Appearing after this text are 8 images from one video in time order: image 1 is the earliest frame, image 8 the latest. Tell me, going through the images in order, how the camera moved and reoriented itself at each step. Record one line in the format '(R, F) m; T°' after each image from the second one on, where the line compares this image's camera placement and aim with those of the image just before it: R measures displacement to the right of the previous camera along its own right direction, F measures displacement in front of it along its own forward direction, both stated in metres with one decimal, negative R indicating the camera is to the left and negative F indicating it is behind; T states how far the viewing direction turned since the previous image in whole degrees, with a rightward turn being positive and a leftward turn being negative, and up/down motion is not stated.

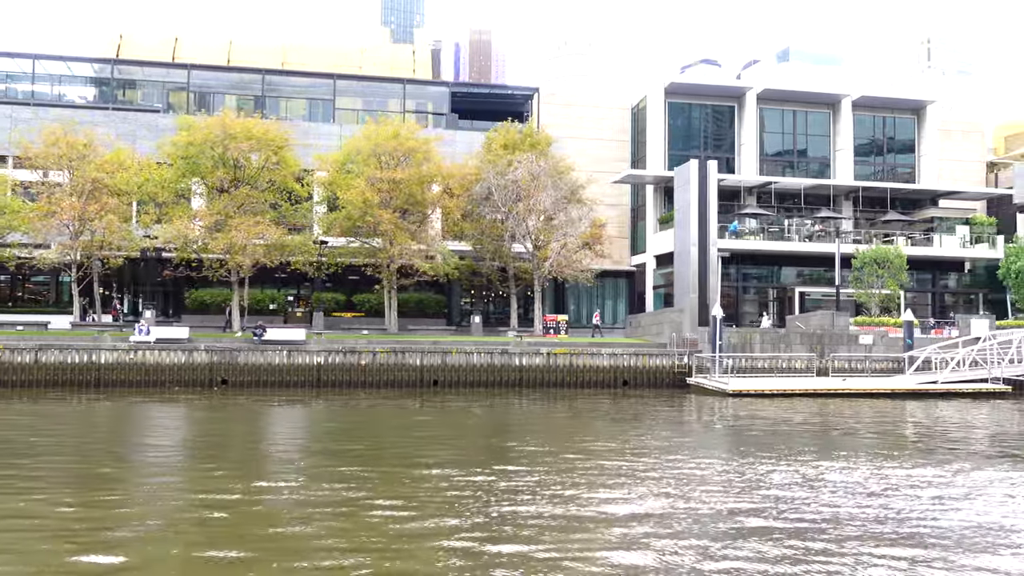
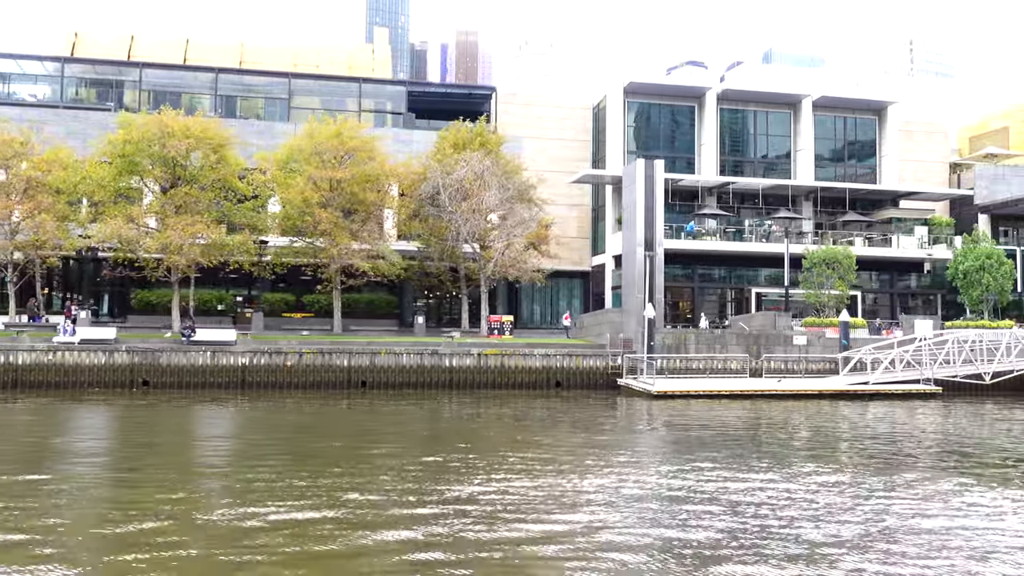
(+2.5, +0.4) m; +1°
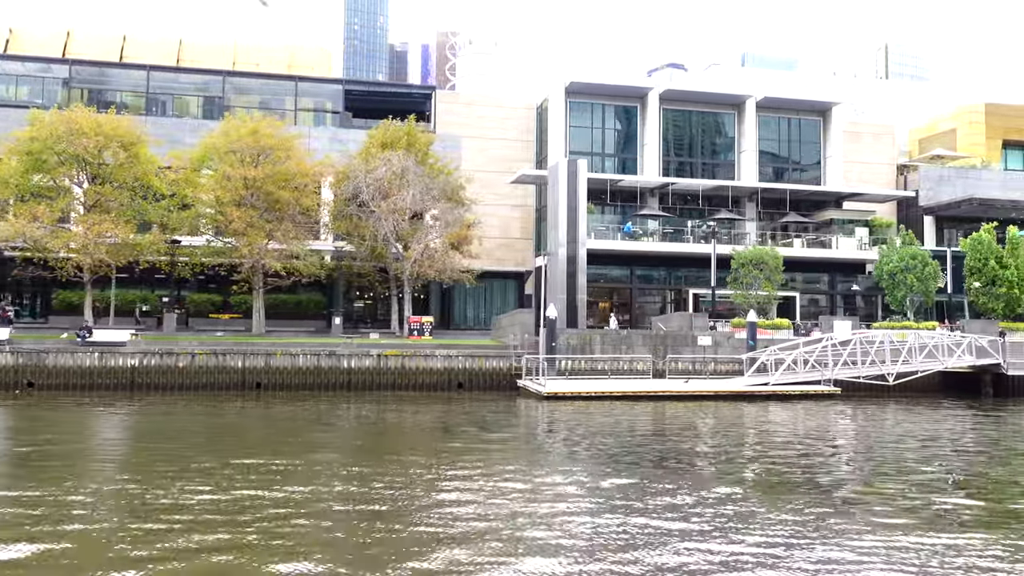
(+3.6, +0.6) m; +1°
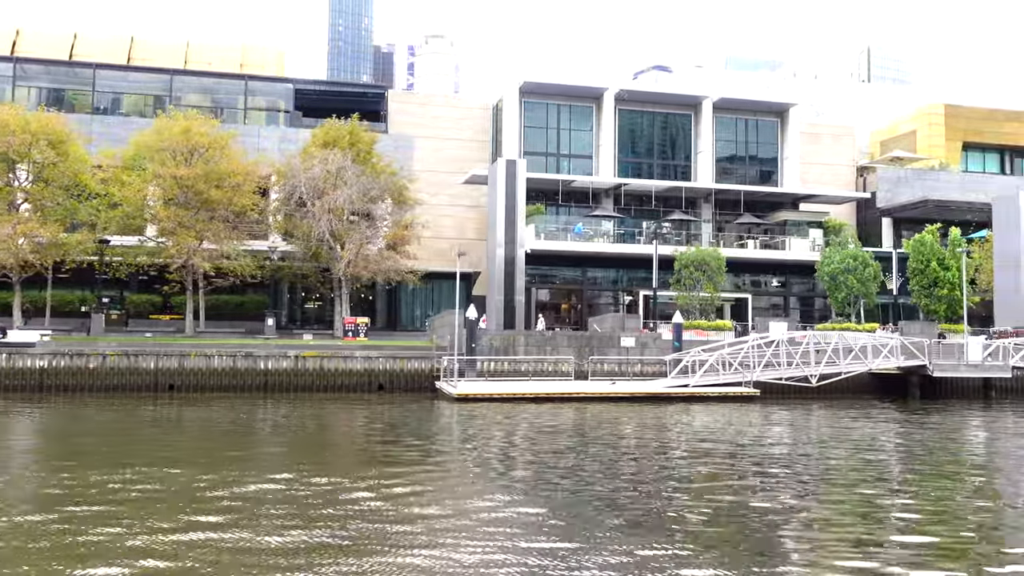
(+2.9, +0.5) m; +1°
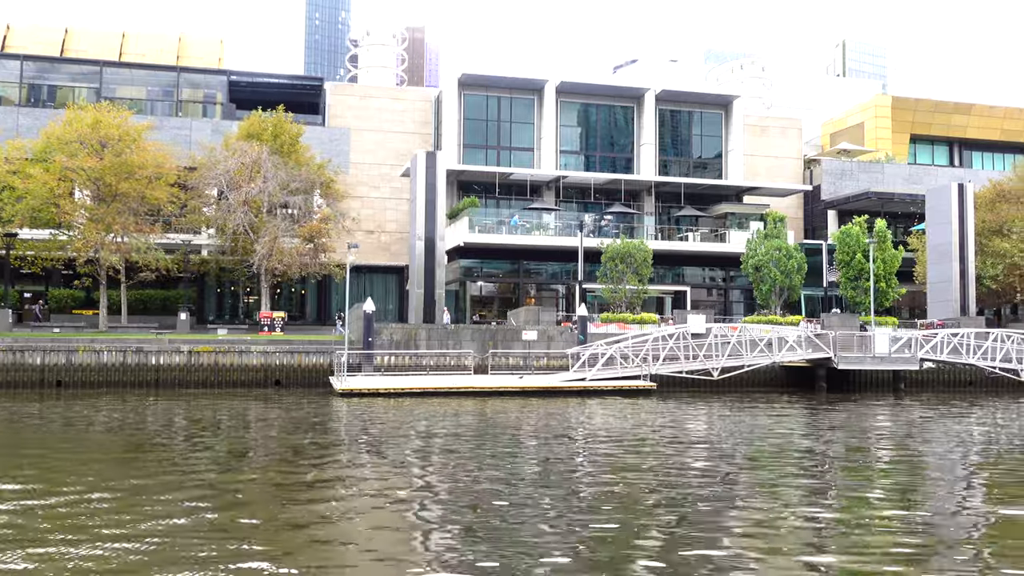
(+3.5, +0.5) m; +1°
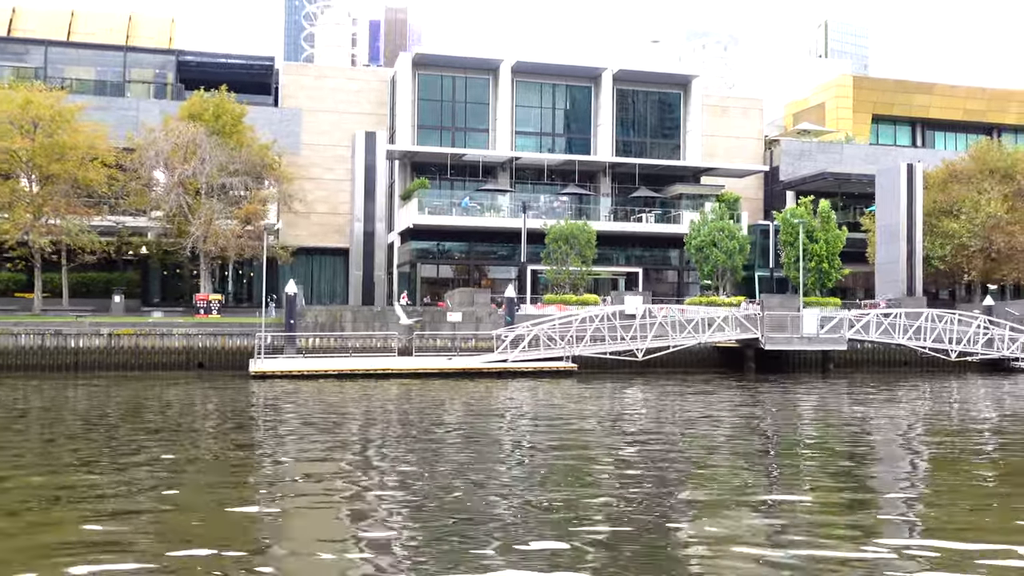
(+2.6, +0.3) m; +1°
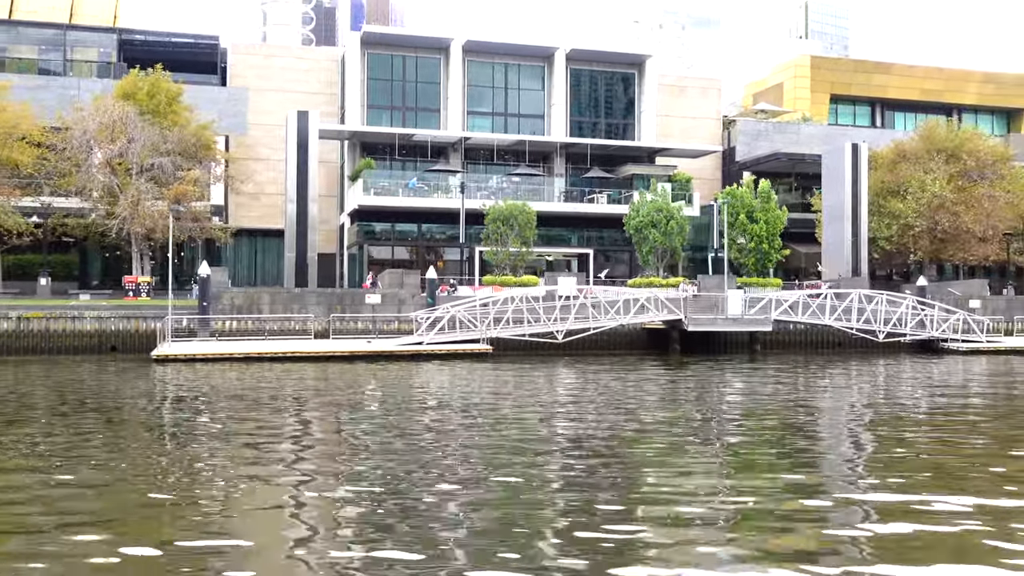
(+2.7, +0.5) m; +1°
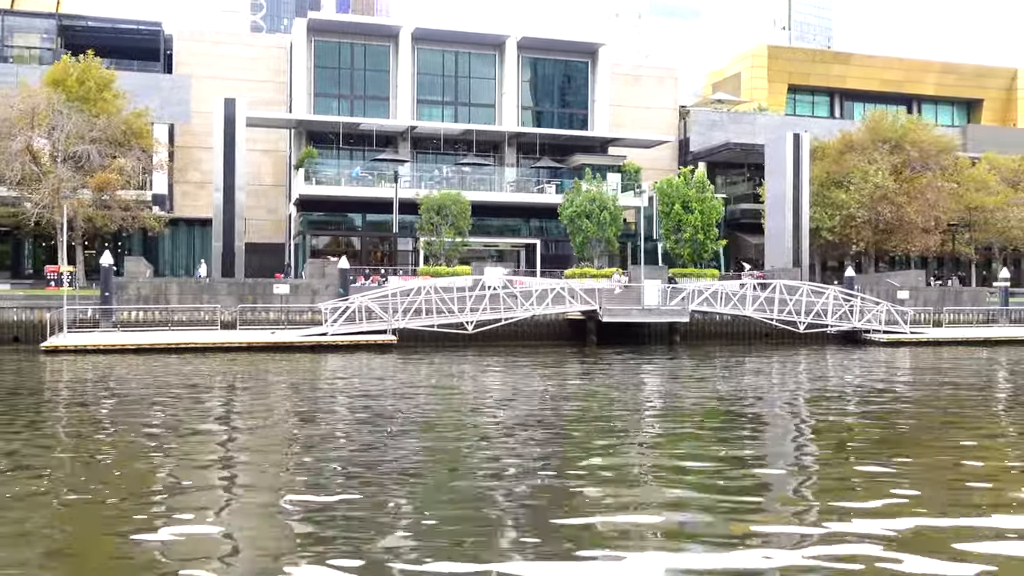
(+3.1, +0.5) m; +1°
